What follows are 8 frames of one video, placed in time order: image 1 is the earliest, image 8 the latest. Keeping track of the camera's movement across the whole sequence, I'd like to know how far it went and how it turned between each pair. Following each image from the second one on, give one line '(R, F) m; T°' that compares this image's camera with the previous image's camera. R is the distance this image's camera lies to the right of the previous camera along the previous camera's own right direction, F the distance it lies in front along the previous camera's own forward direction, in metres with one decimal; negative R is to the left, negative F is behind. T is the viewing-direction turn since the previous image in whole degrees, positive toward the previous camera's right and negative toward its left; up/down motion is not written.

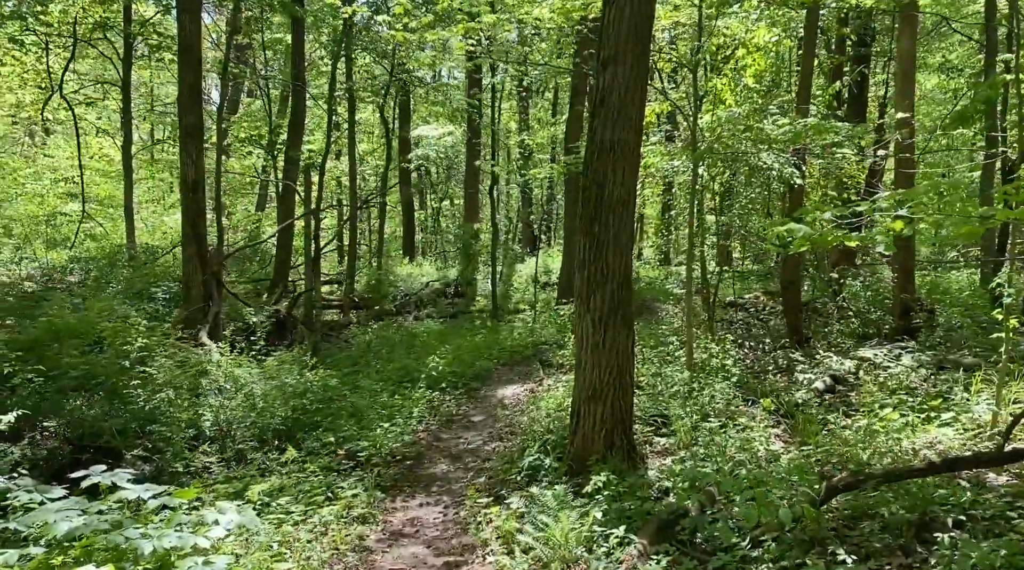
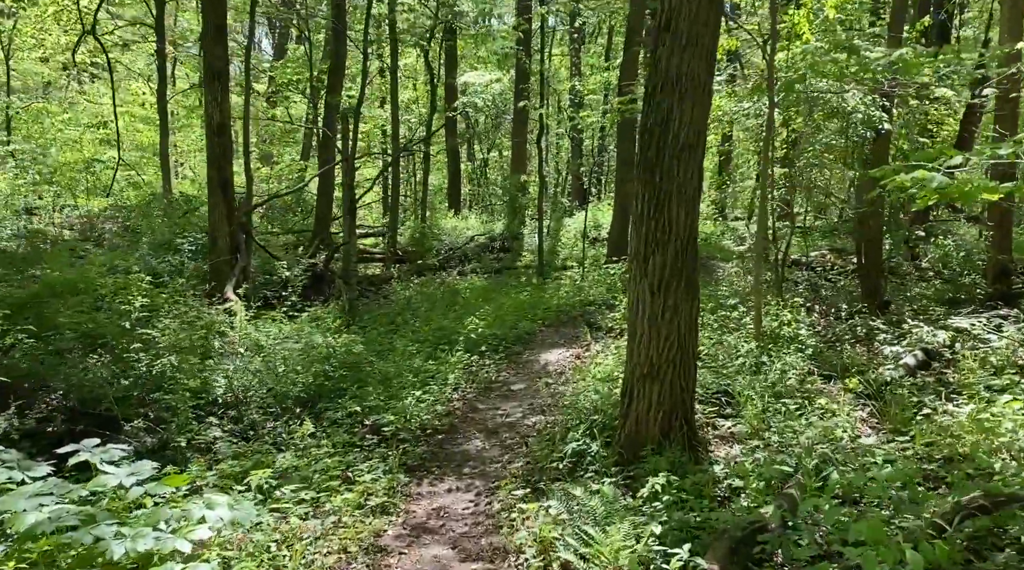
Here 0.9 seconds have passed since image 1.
(0.0, +1.1) m; -3°
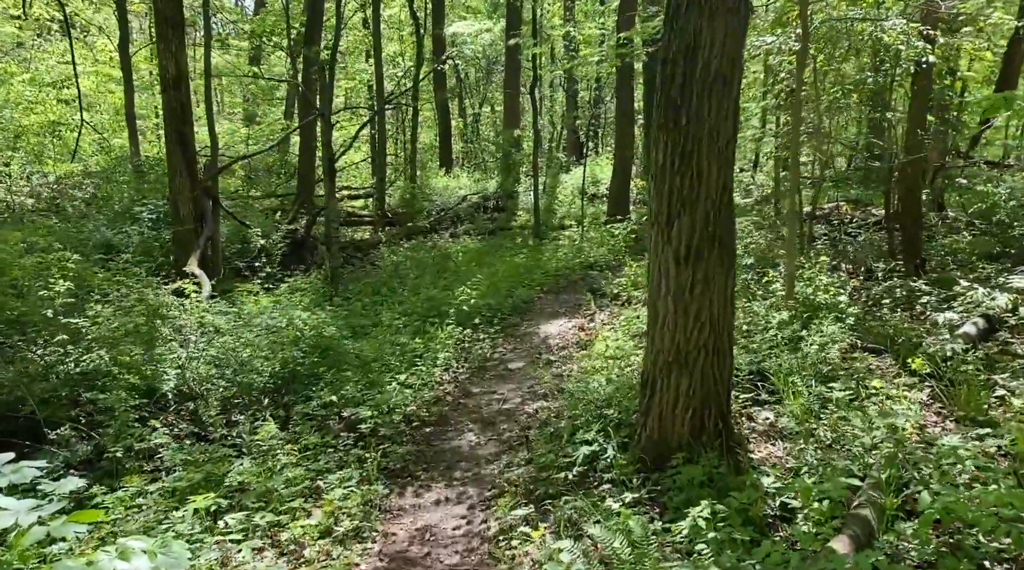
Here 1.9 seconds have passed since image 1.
(0.0, +1.2) m; 0°
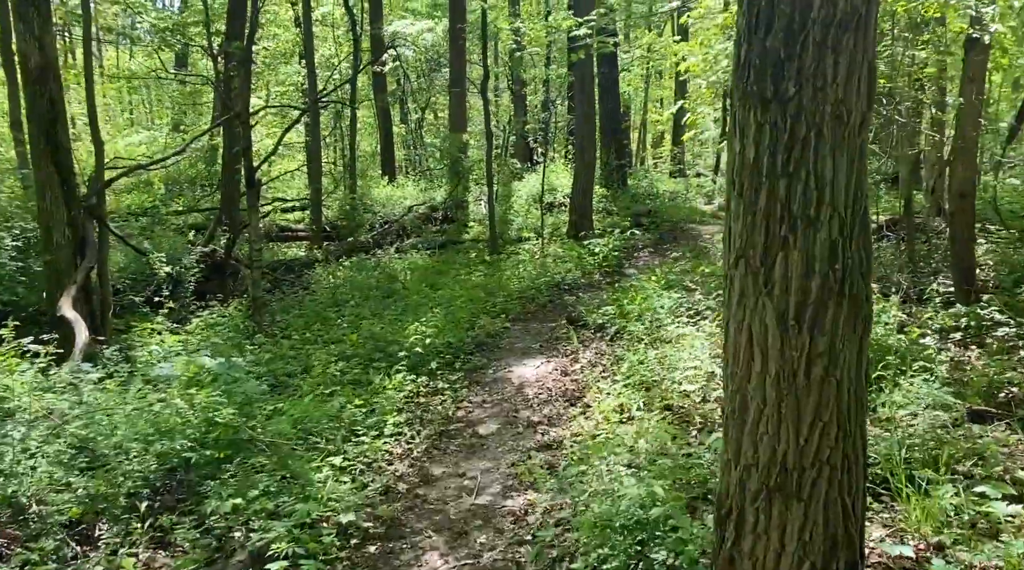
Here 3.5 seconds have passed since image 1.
(-0.2, +2.3) m; +4°
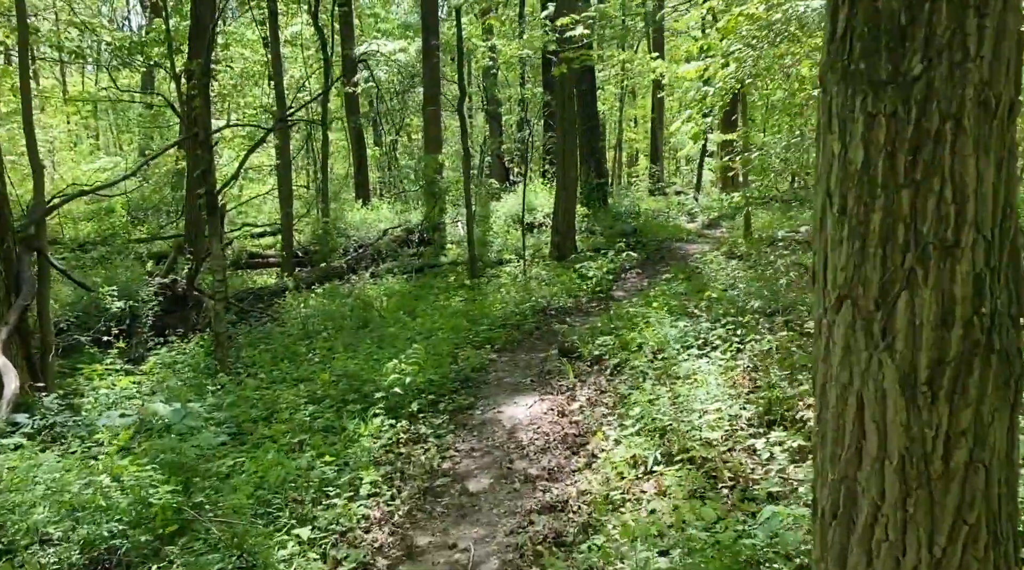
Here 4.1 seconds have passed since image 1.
(-0.1, +0.9) m; +2°
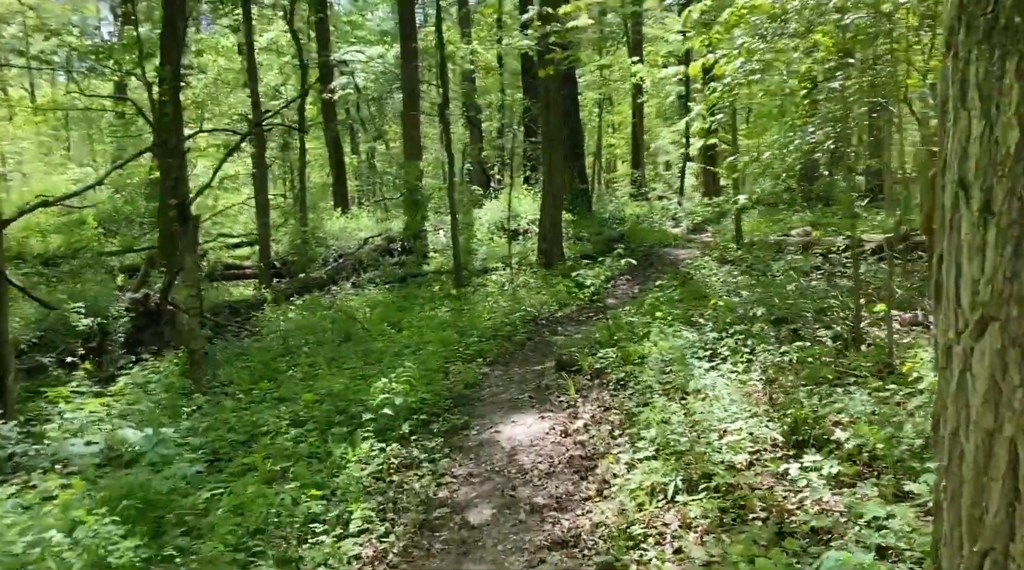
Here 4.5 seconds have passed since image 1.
(-0.2, +0.5) m; +1°
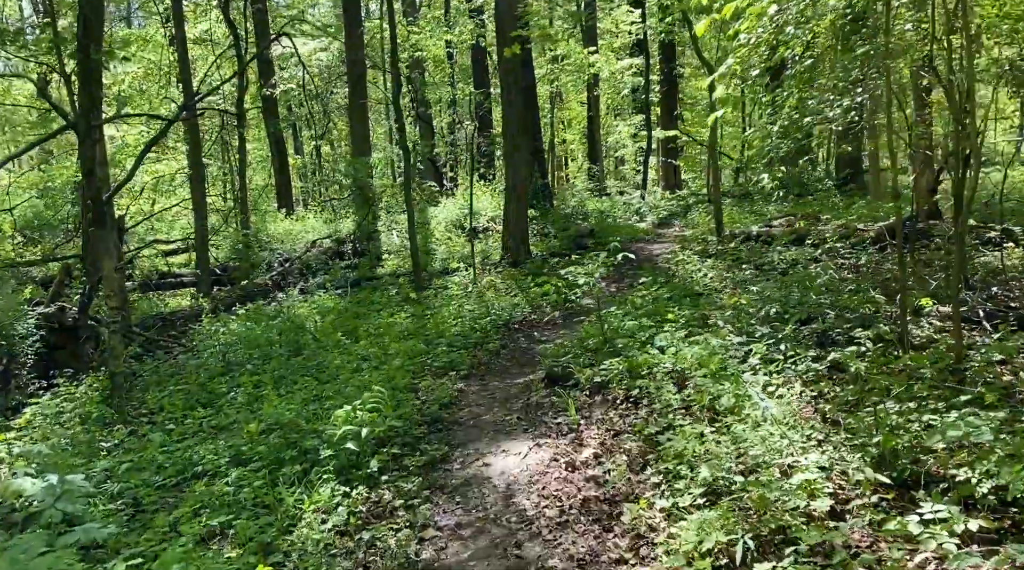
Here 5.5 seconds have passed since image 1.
(-0.3, +1.4) m; +3°
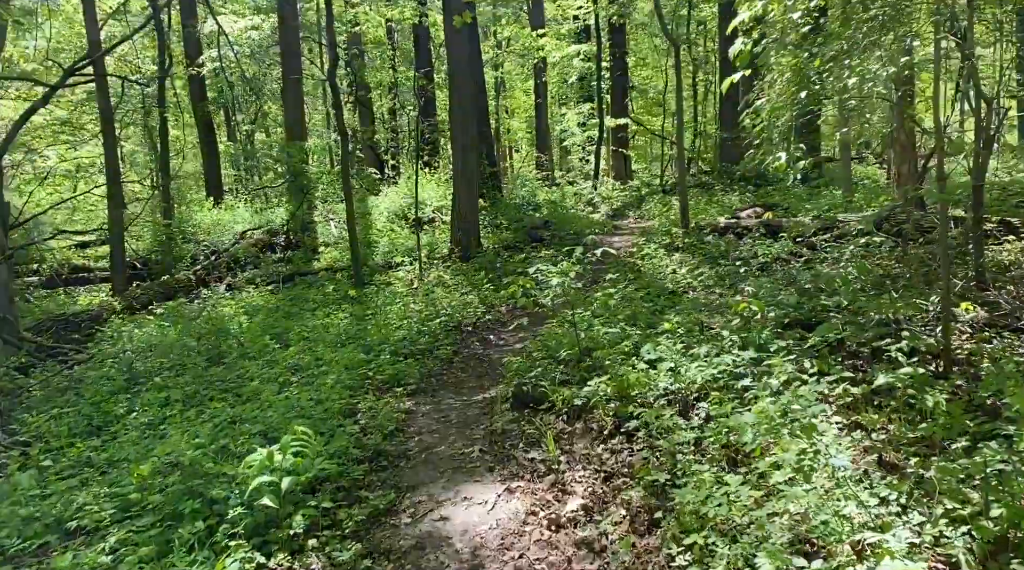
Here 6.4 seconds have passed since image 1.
(-0.1, +1.4) m; +4°
